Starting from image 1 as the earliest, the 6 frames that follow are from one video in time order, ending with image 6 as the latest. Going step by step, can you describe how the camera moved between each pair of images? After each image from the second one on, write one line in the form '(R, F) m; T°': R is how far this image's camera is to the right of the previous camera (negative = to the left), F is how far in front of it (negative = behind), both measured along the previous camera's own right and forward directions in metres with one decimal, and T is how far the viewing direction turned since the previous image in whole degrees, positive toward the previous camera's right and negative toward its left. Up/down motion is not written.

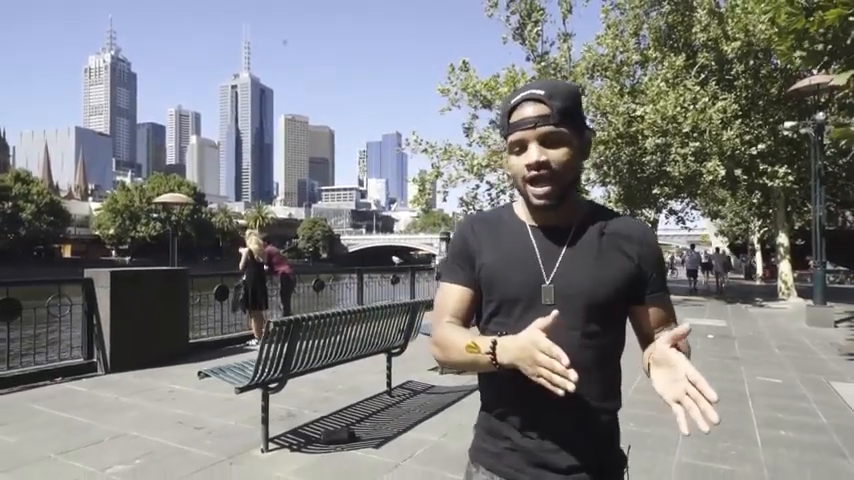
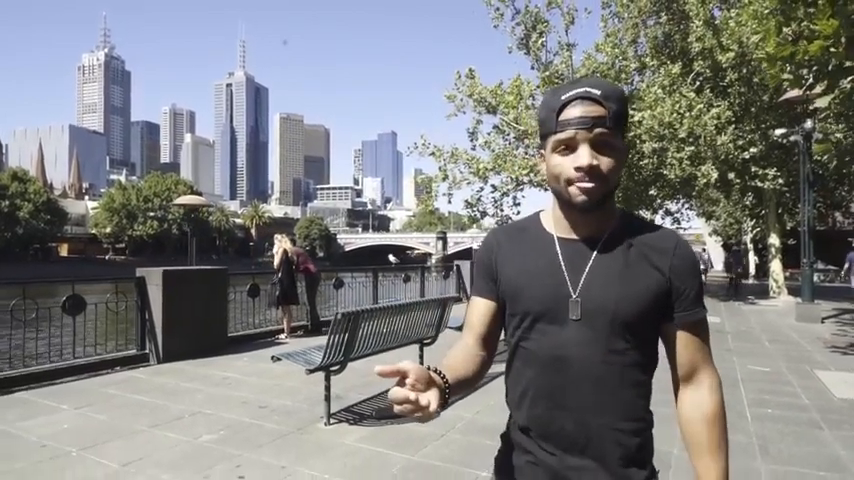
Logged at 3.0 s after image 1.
(-0.4, -0.8) m; 0°
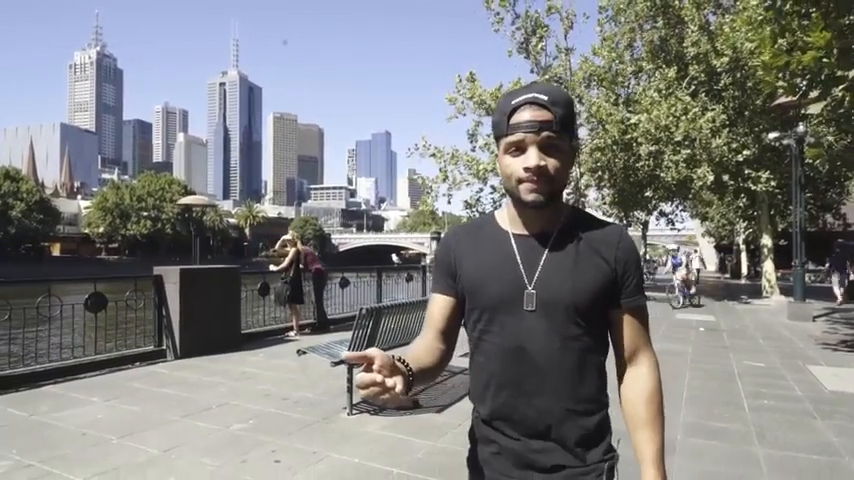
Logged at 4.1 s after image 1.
(-0.2, -0.3) m; +1°
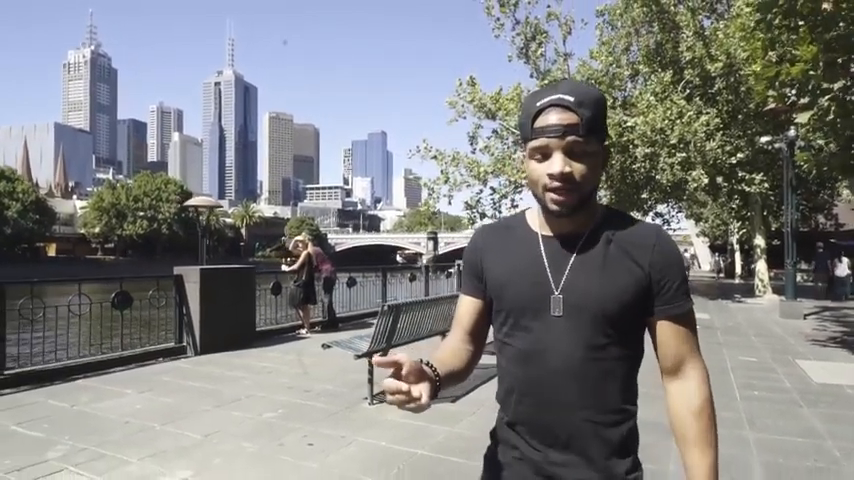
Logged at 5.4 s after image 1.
(-0.2, -0.4) m; 0°
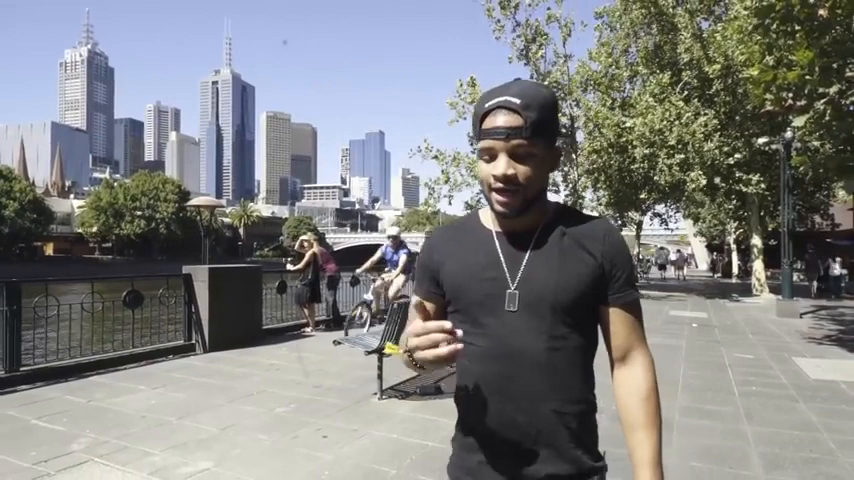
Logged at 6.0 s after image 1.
(-0.1, -0.2) m; 0°
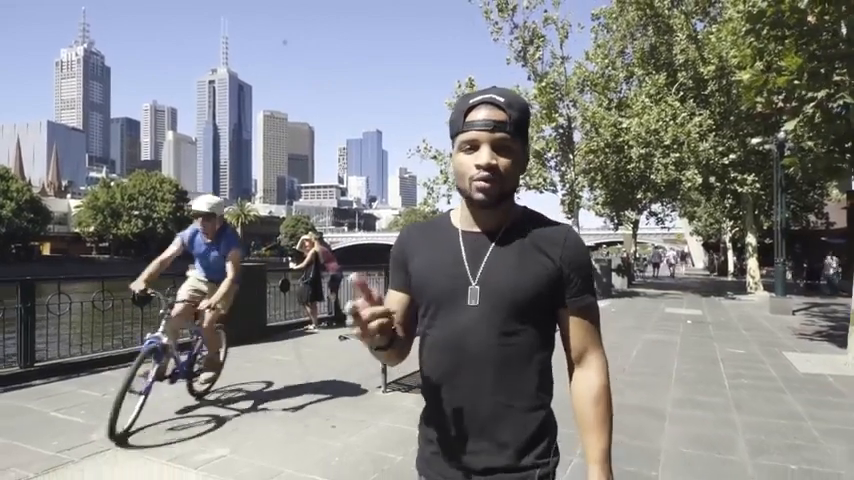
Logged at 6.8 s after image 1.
(-0.1, -0.2) m; 0°
